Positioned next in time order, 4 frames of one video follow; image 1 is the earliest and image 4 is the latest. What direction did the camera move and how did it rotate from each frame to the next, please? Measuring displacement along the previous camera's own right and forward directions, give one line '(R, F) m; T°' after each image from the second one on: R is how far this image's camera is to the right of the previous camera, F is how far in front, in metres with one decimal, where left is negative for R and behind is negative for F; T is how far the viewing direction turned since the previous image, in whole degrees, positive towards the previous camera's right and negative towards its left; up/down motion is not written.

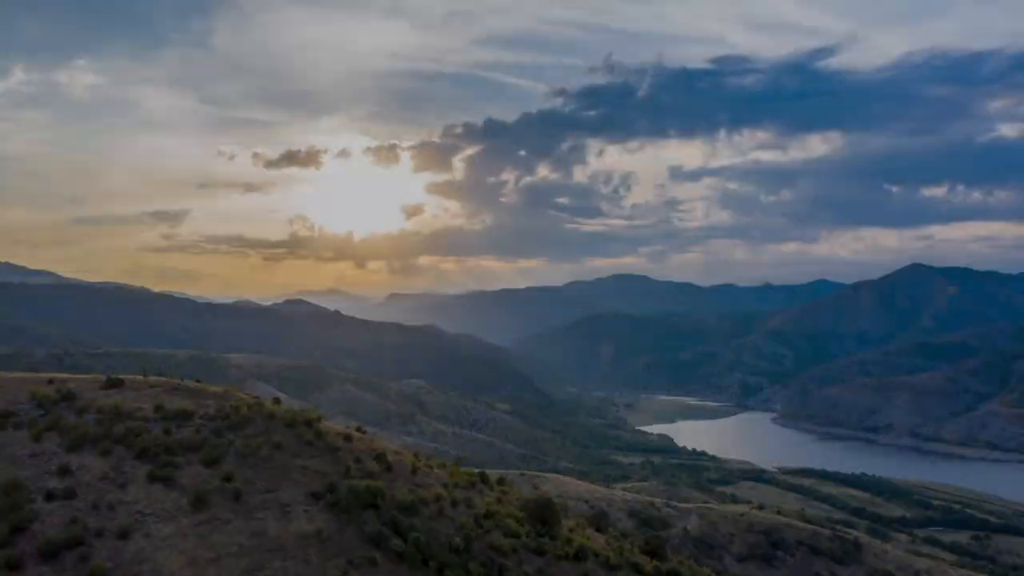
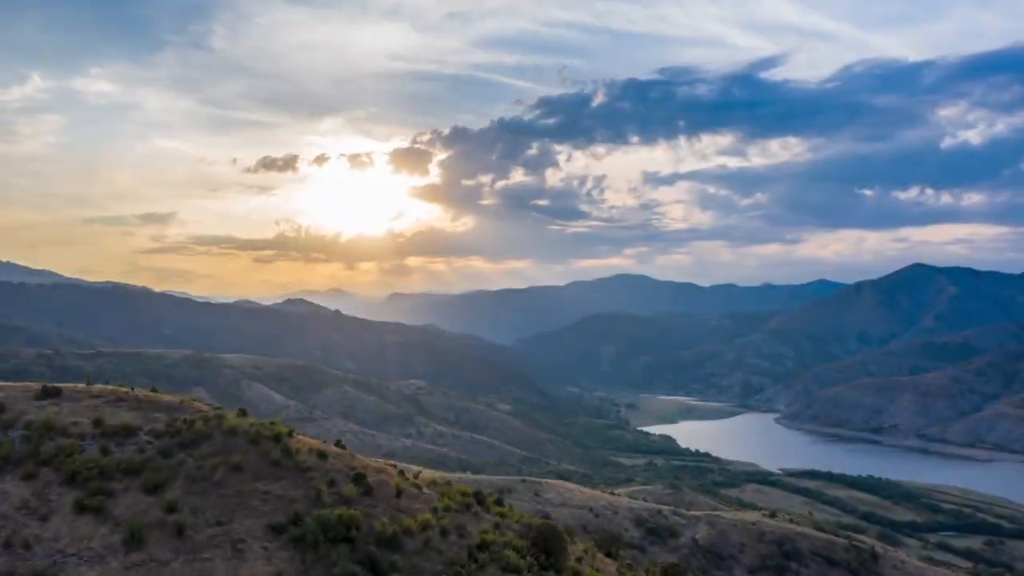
(0.0, +1.9) m; 0°
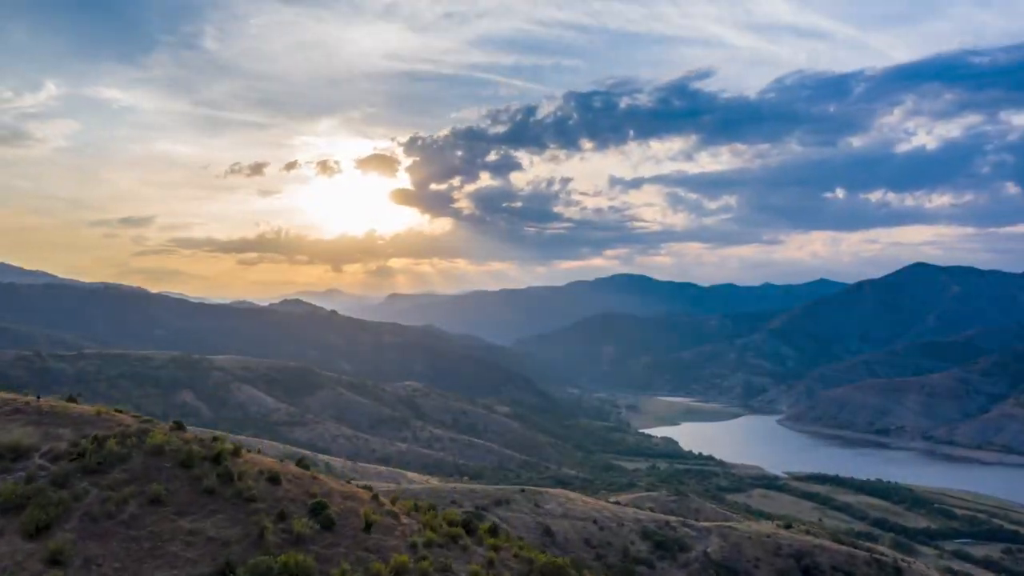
(0.0, +2.5) m; 0°
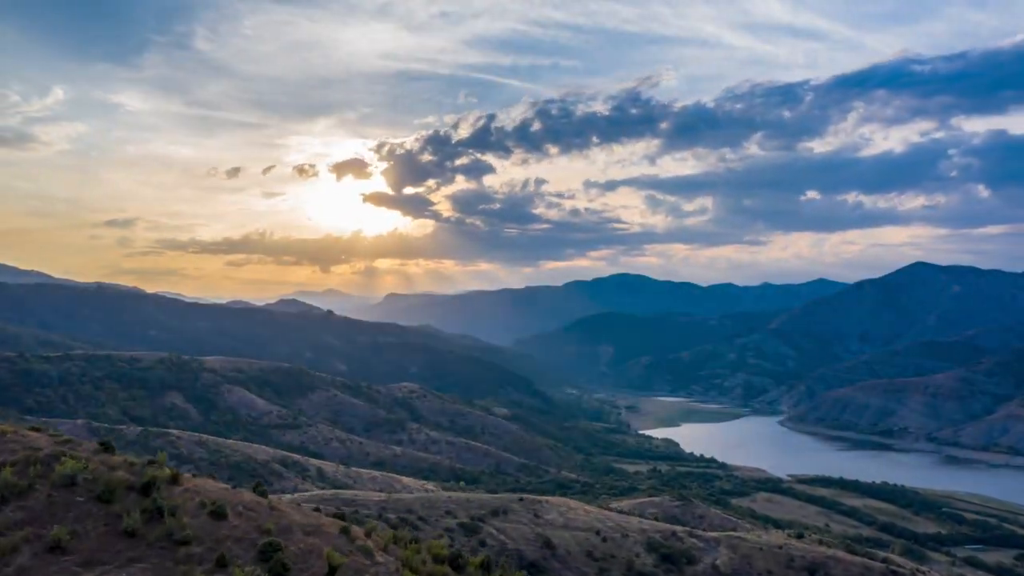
(0.0, +1.9) m; 0°
